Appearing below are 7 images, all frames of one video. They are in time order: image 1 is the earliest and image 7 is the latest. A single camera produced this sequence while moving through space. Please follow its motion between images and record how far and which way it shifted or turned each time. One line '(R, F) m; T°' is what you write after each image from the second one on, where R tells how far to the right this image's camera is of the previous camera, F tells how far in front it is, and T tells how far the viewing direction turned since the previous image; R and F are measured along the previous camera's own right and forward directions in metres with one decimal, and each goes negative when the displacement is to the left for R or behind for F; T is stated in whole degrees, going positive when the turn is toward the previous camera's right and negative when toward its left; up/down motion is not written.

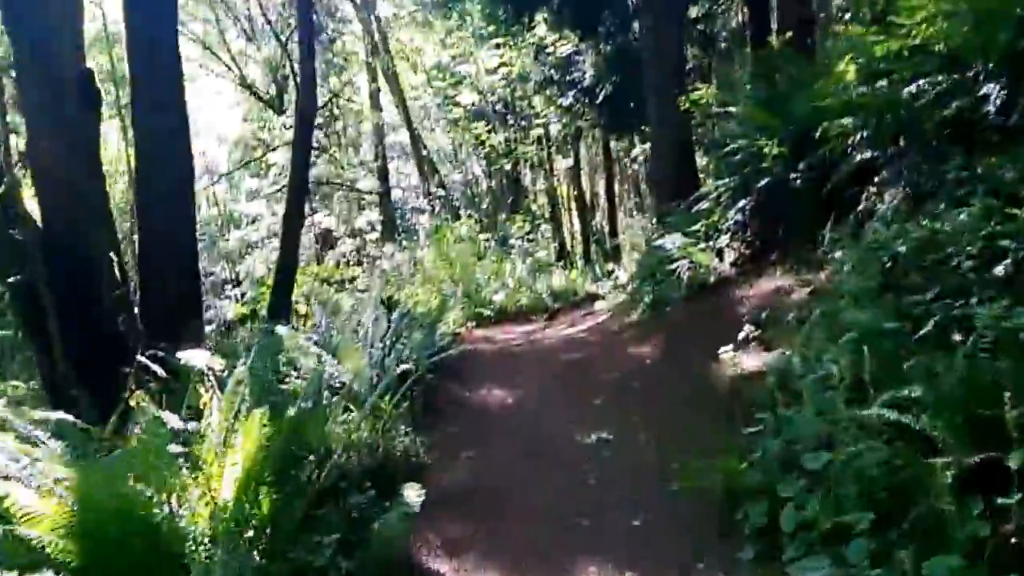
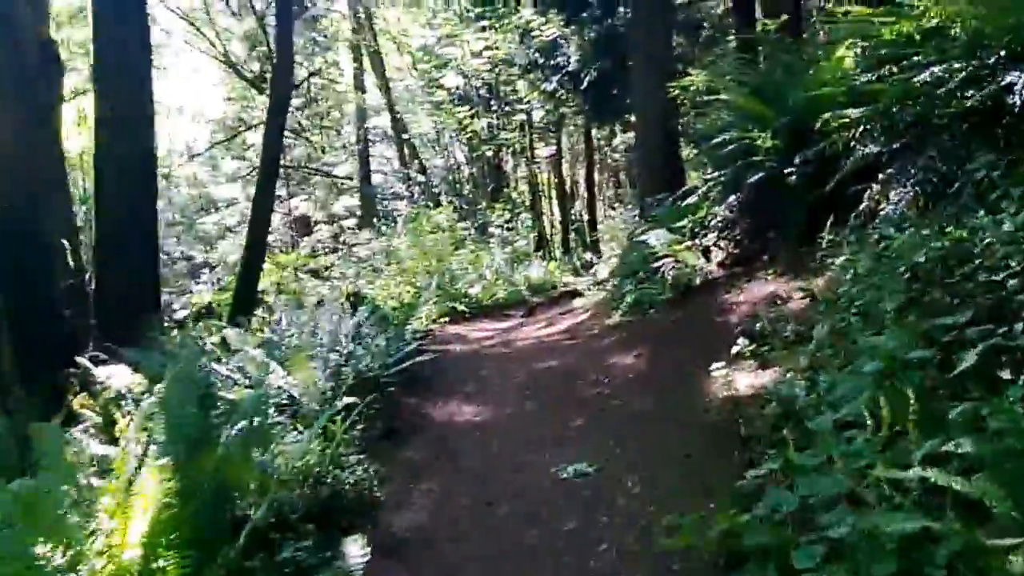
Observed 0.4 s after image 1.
(+0.1, +0.6) m; +1°
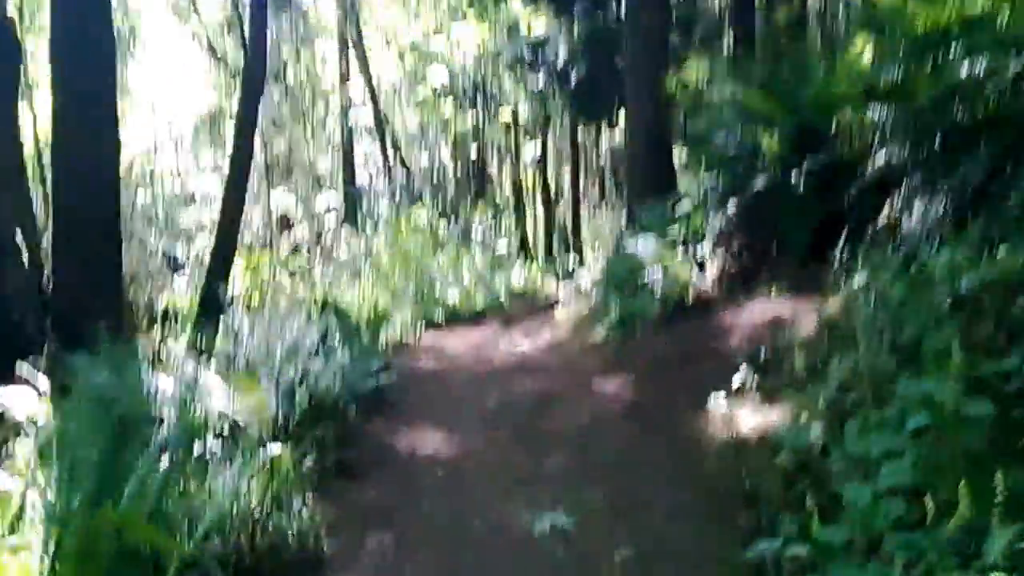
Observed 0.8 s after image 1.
(0.0, +0.6) m; +1°
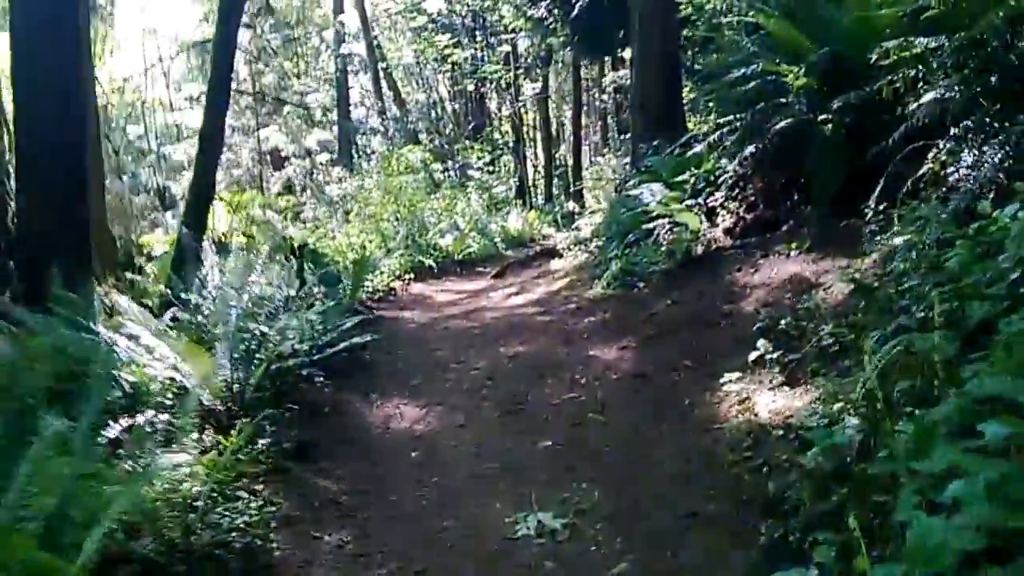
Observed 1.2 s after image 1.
(0.0, +0.6) m; 0°
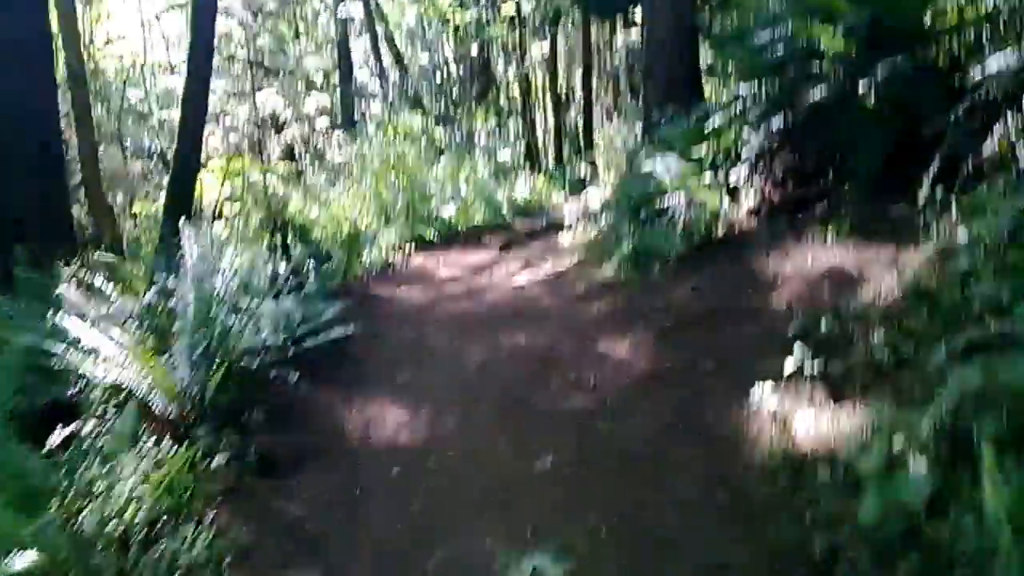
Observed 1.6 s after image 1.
(0.0, +0.5) m; 0°
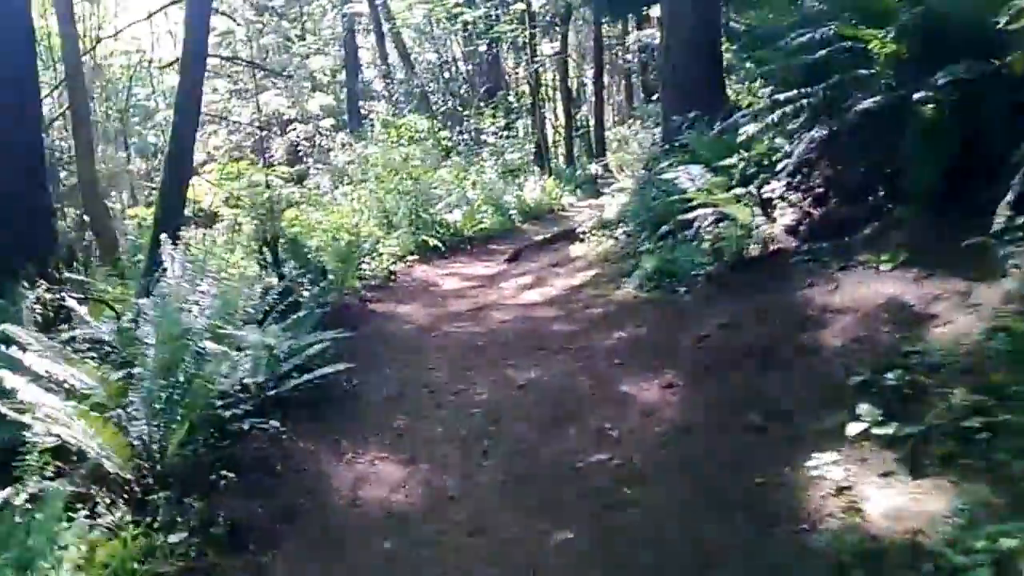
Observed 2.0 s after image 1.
(0.0, +0.5) m; 0°
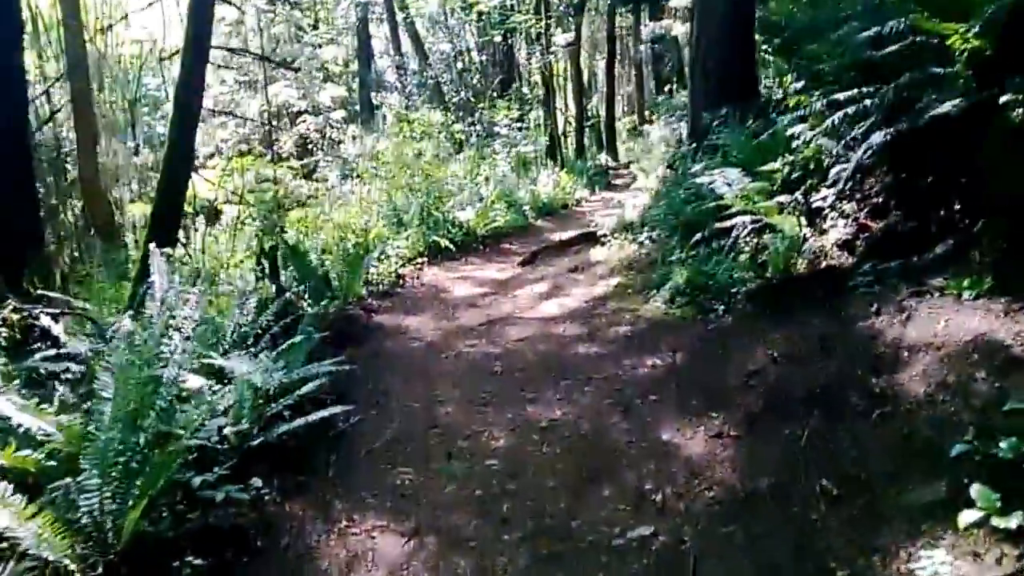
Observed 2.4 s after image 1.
(0.0, +0.5) m; 0°
